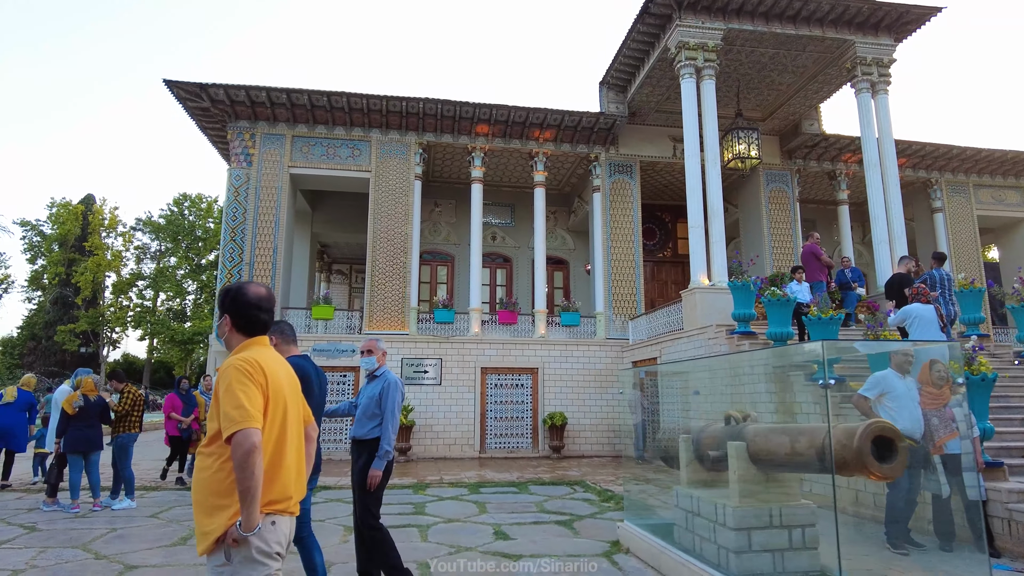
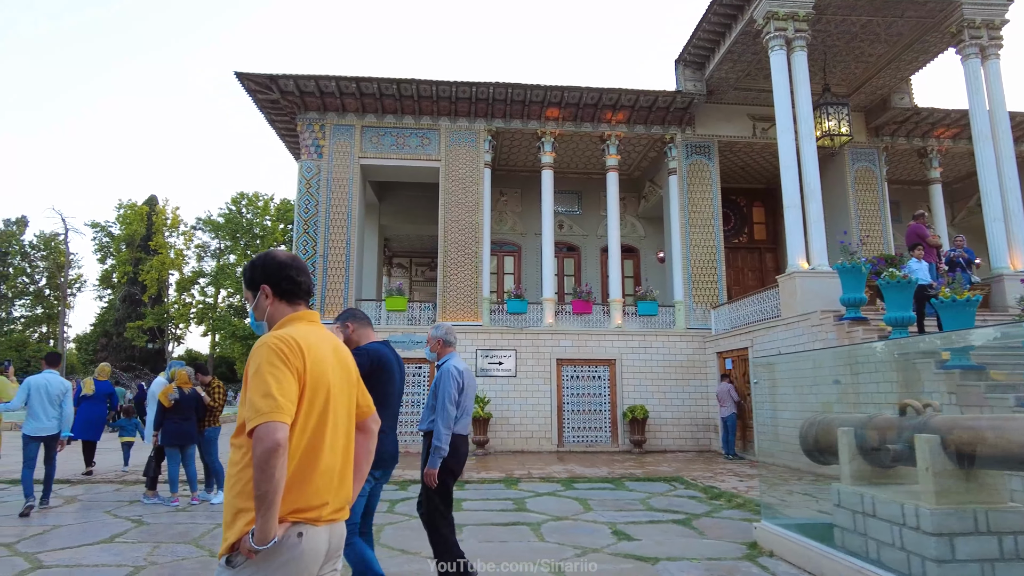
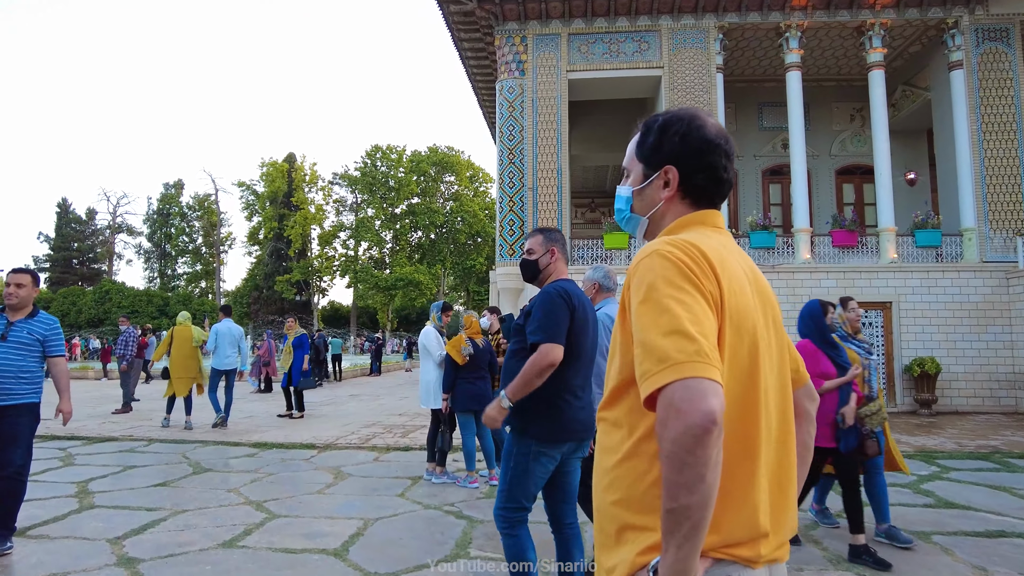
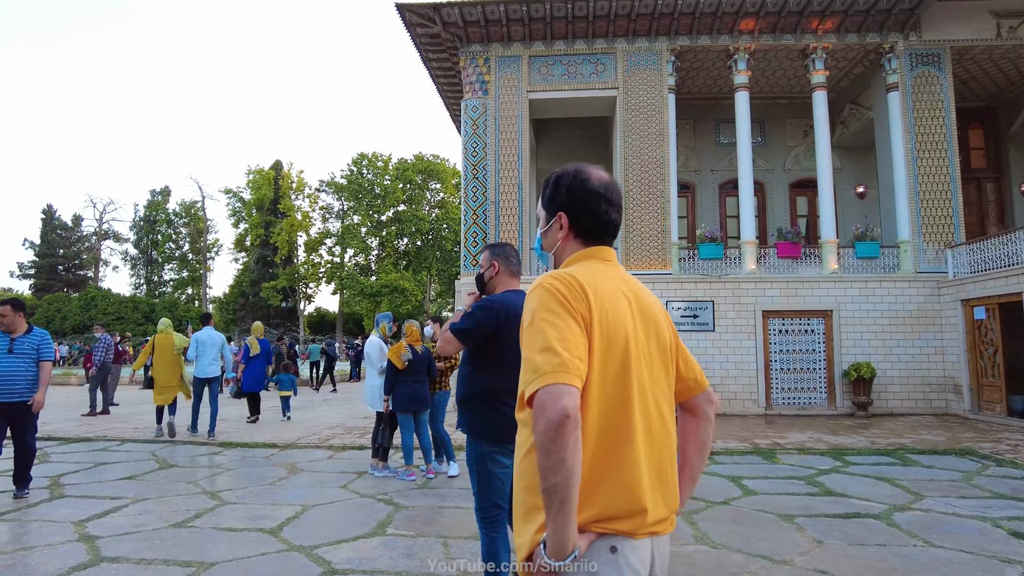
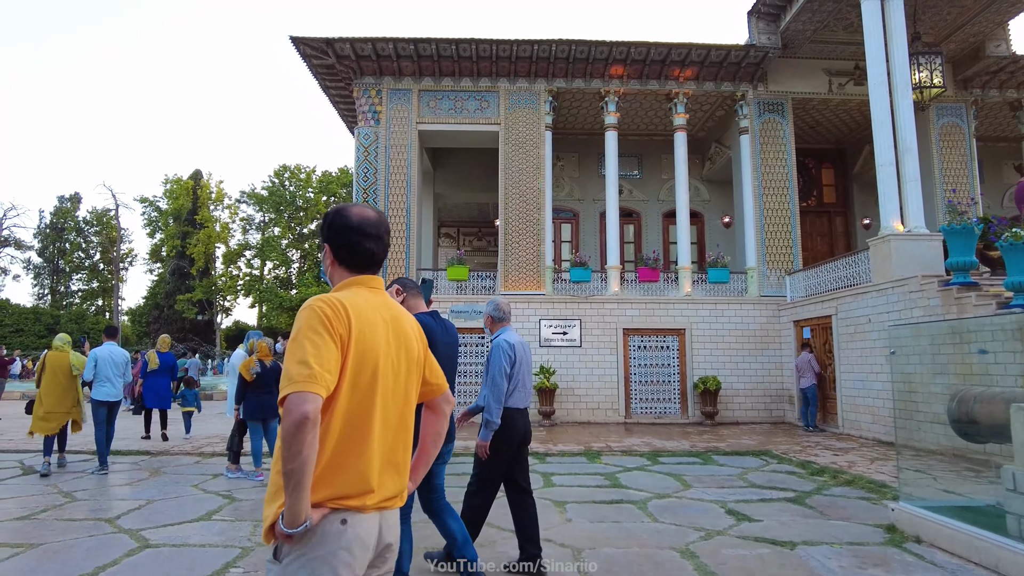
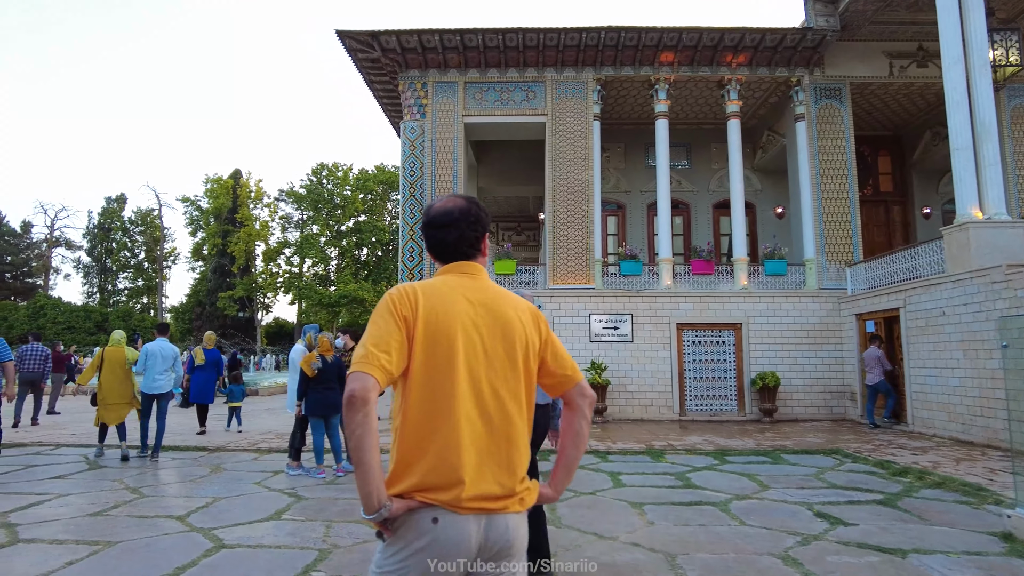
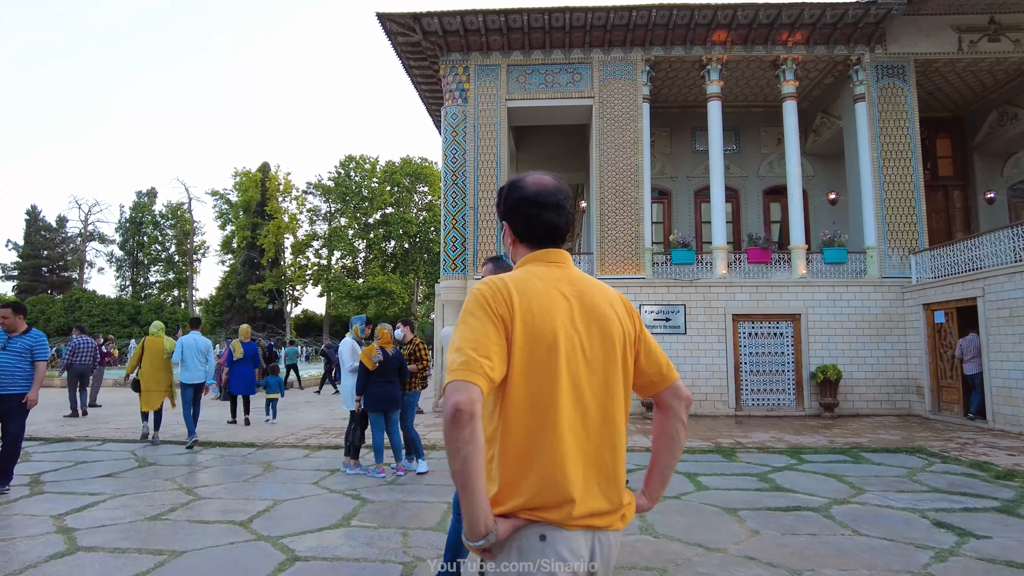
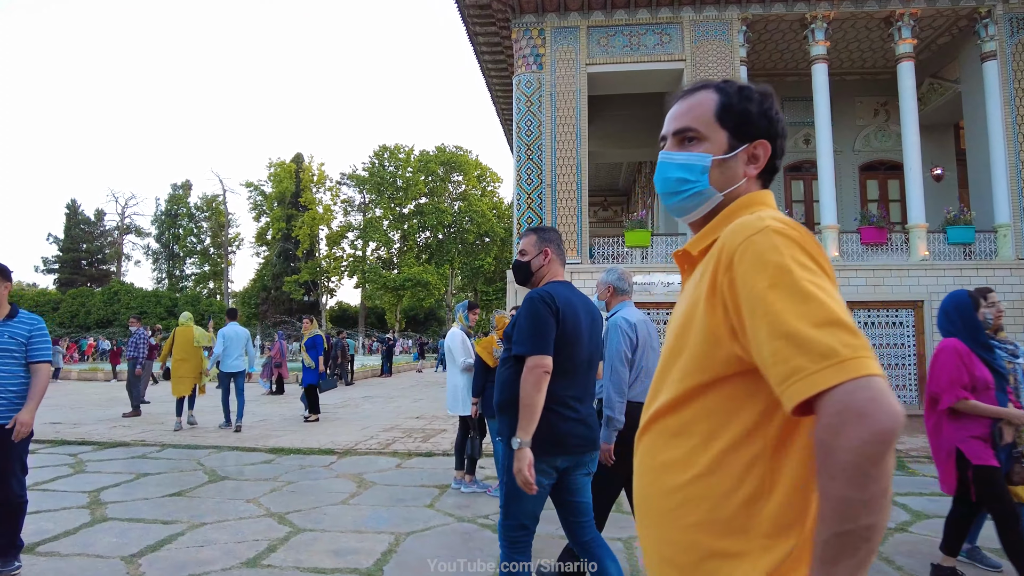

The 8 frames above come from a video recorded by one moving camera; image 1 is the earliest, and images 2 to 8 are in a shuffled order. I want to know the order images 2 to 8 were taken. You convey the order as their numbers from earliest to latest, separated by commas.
2, 5, 6, 7, 4, 3, 8
